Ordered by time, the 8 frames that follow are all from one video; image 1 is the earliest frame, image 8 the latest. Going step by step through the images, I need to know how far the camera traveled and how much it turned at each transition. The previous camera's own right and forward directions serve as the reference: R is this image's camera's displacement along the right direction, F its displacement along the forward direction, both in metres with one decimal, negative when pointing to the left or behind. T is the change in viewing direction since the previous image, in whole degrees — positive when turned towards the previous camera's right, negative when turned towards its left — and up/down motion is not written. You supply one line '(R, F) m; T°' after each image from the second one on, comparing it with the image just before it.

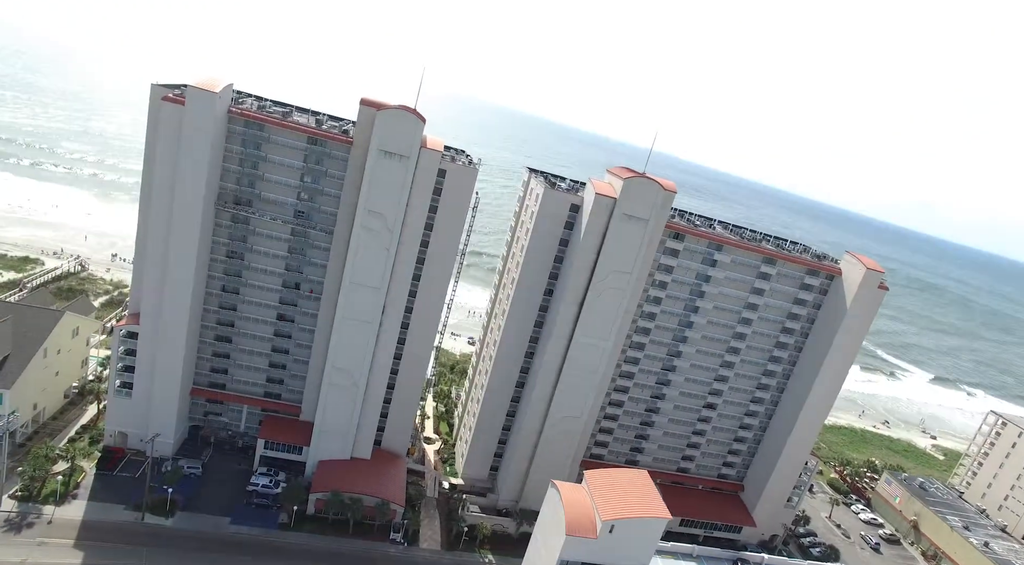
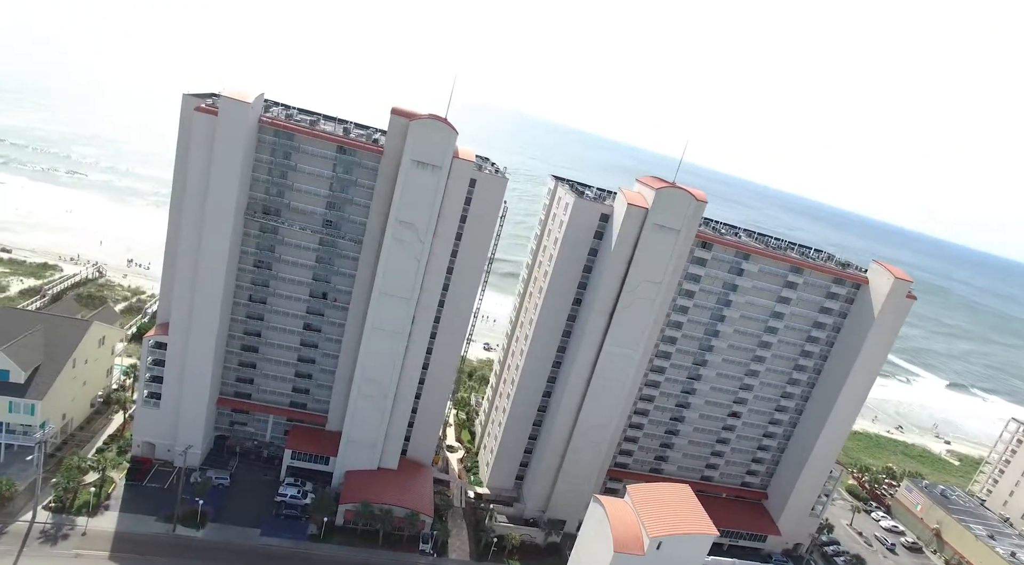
(-2.2, +0.1) m; 0°
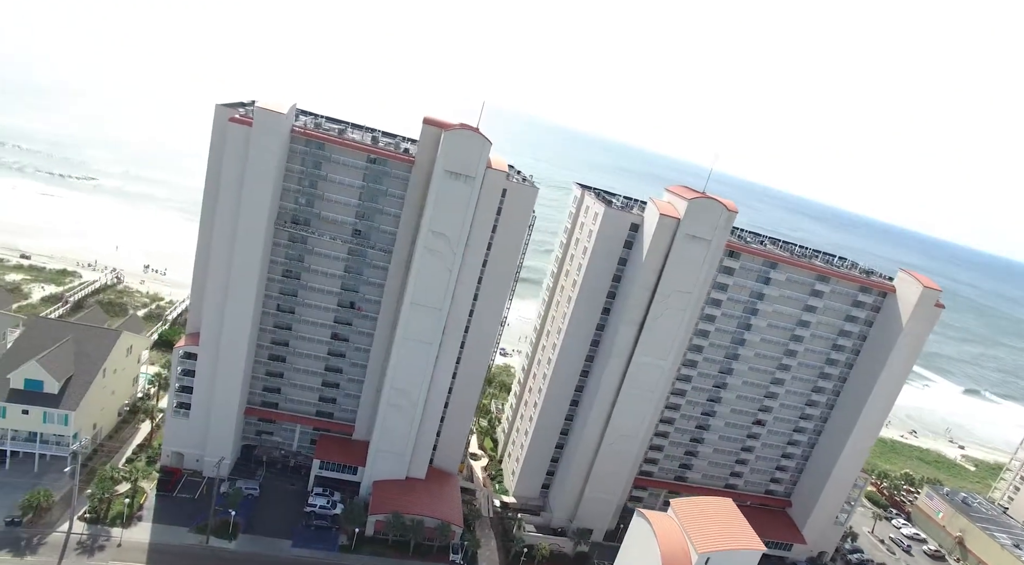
(-2.2, 0.0) m; 0°
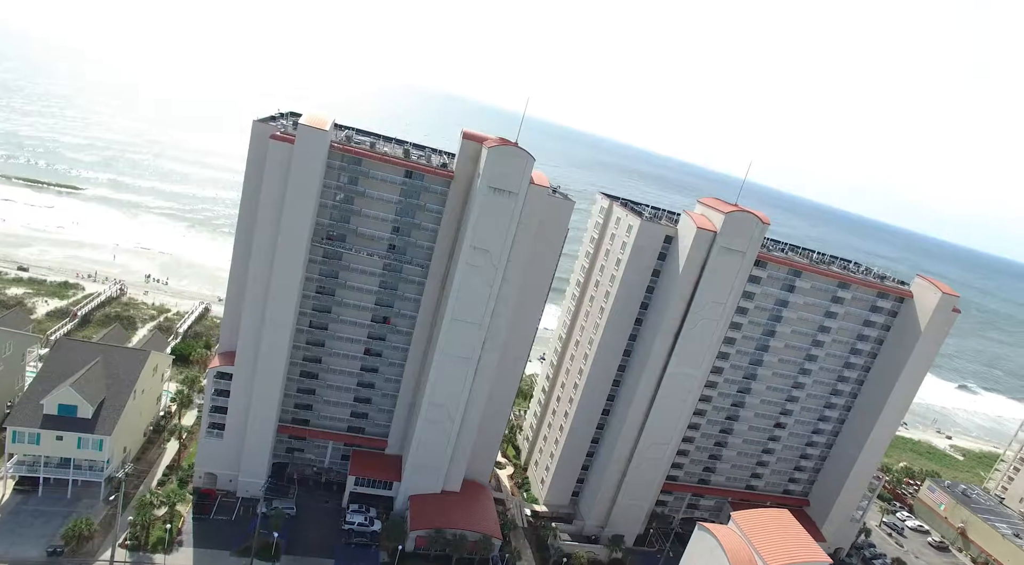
(-5.0, 0.0) m; +3°
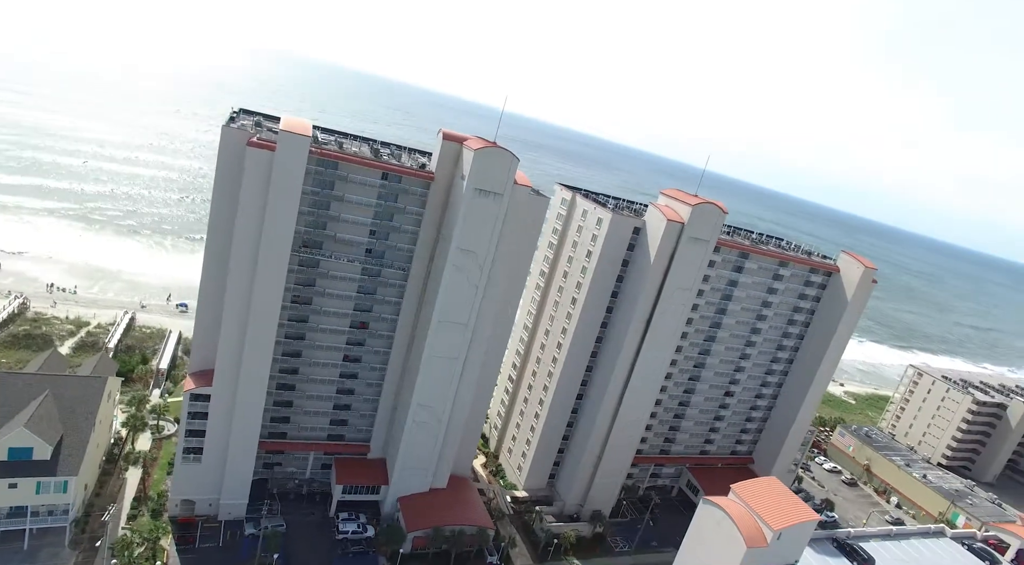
(-7.1, 0.0) m; +10°
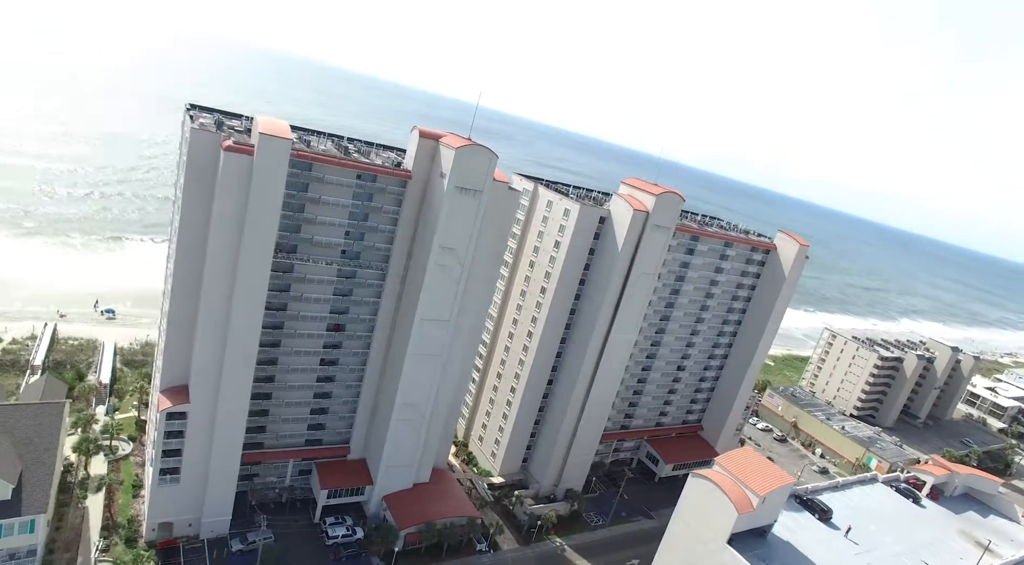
(-5.4, -0.3) m; +8°
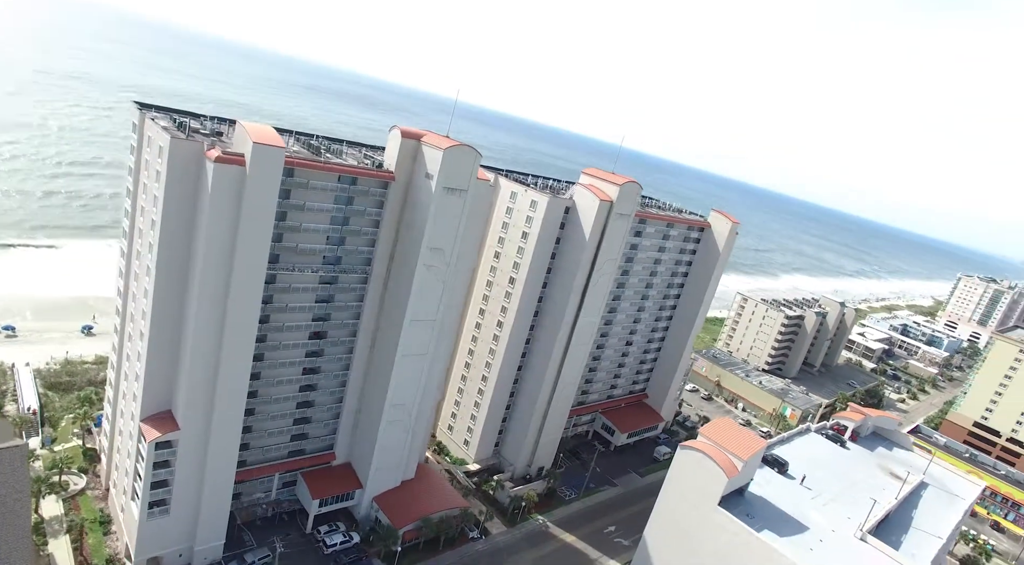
(-7.4, -0.1) m; +11°
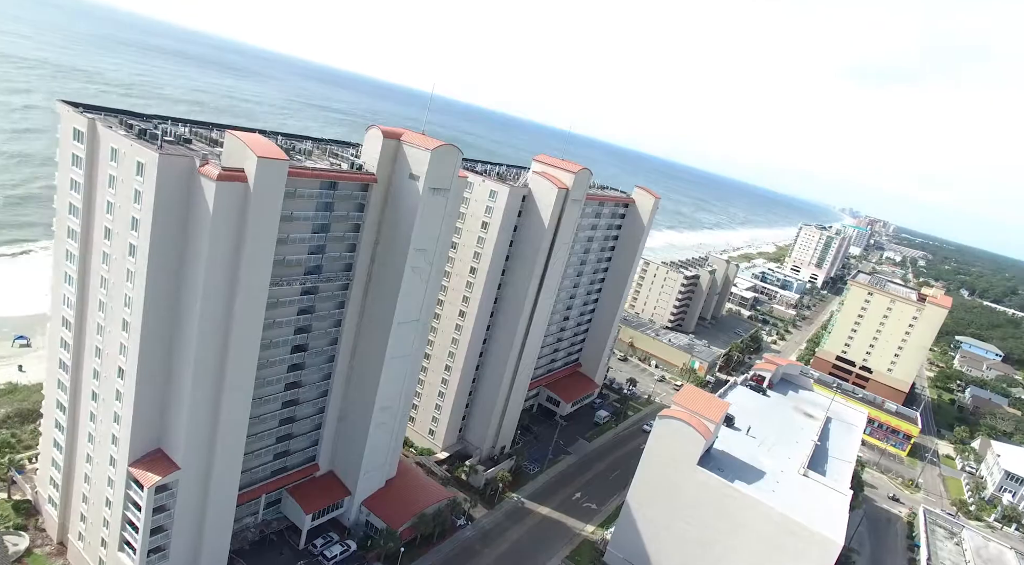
(-8.9, +0.3) m; +13°
